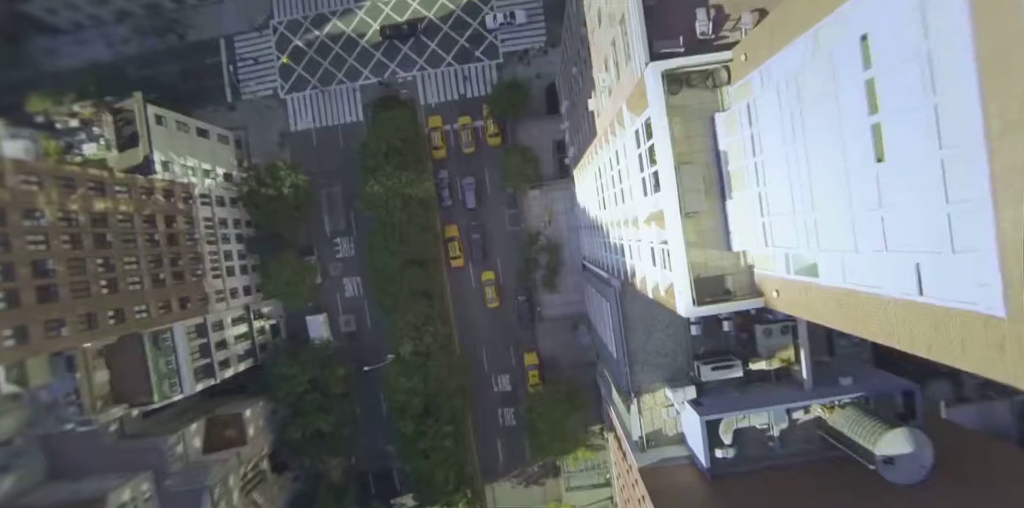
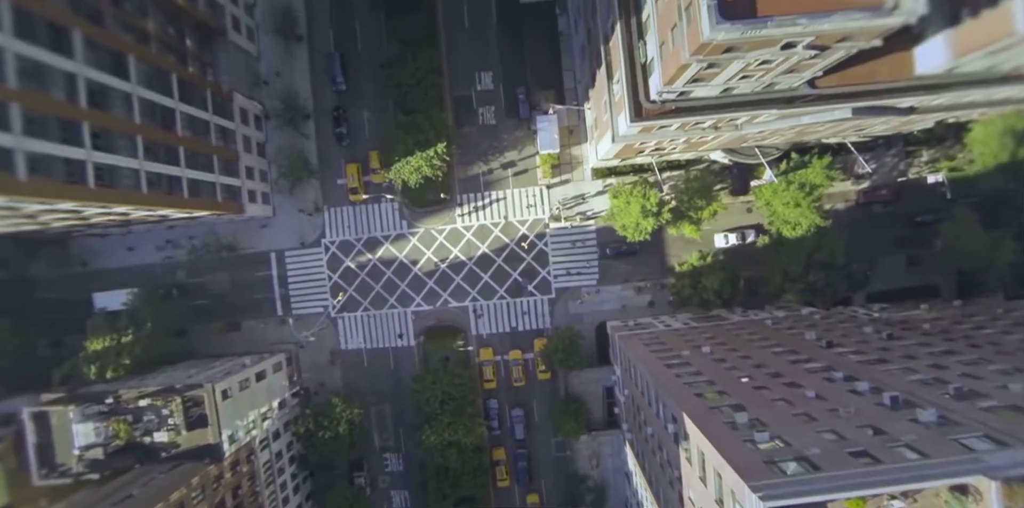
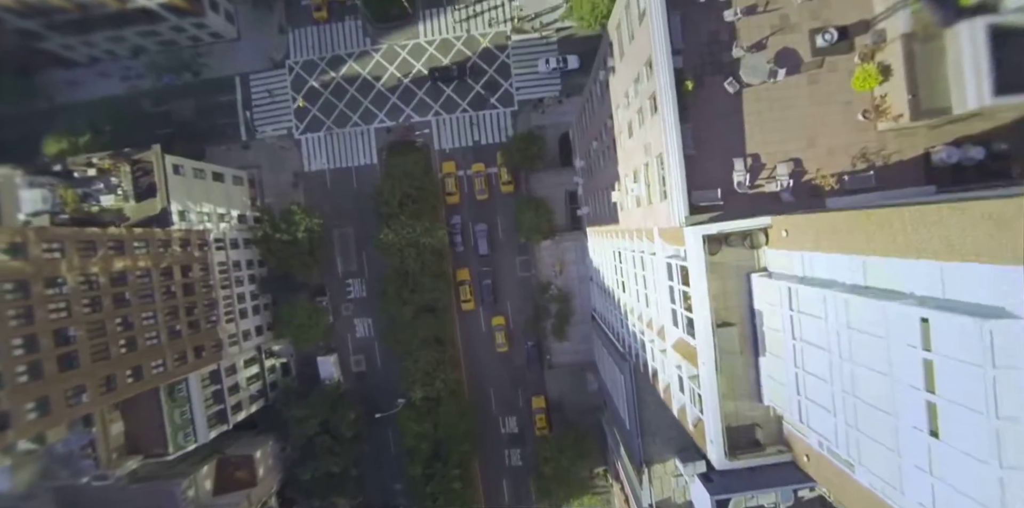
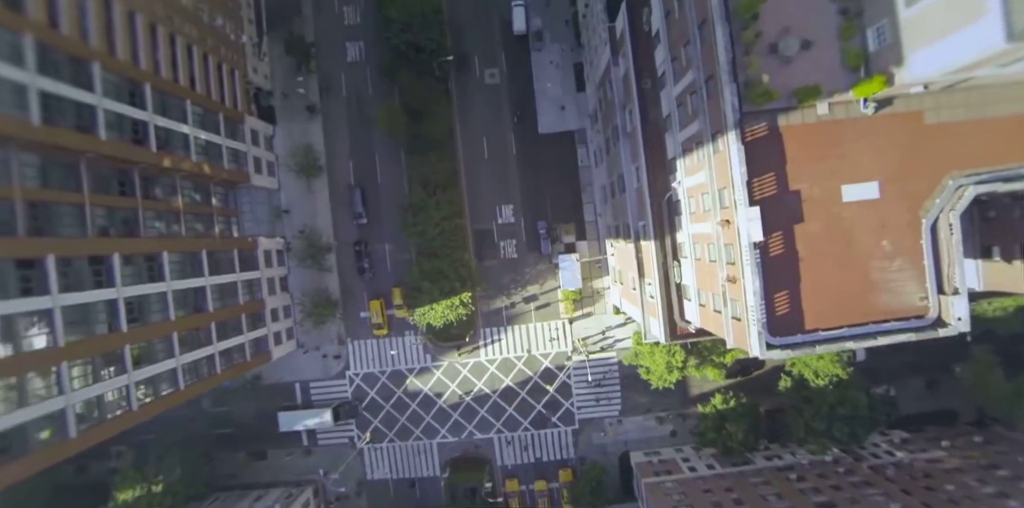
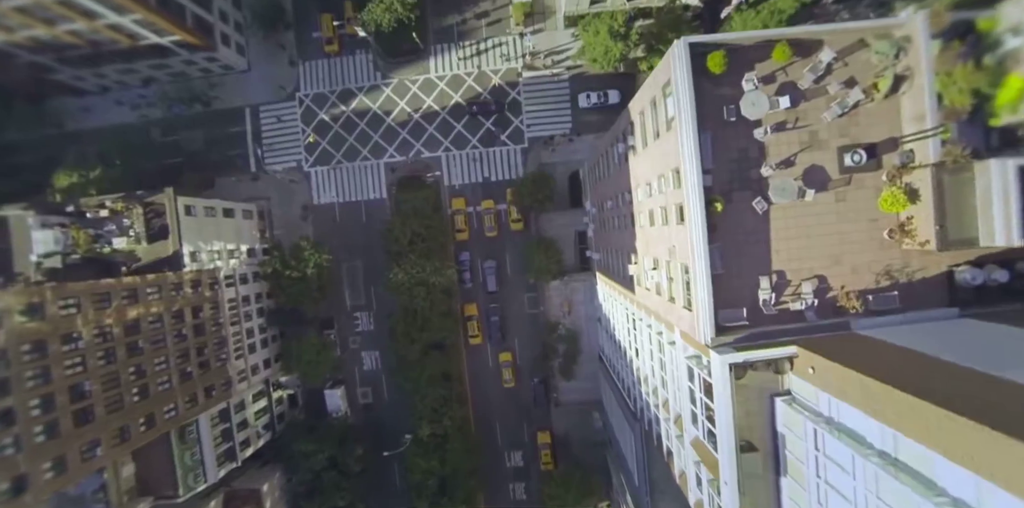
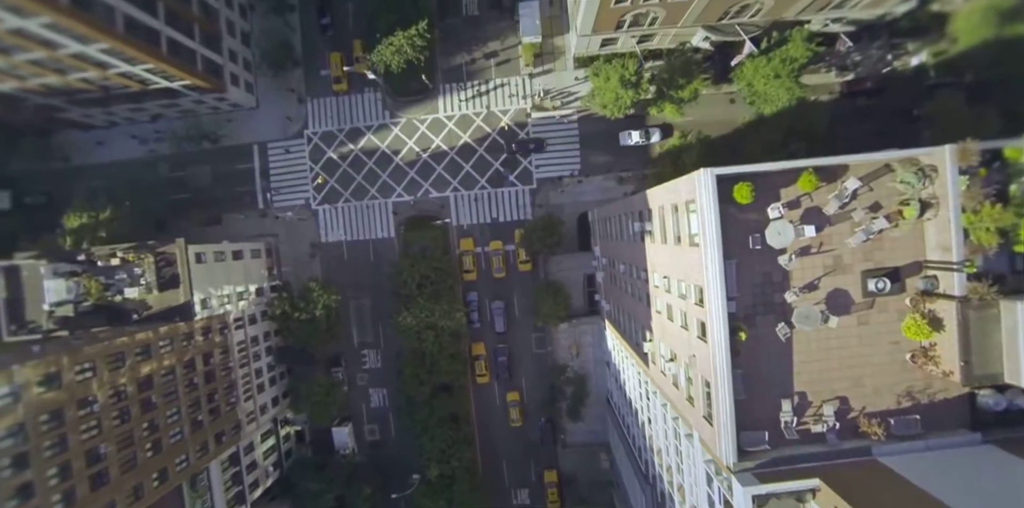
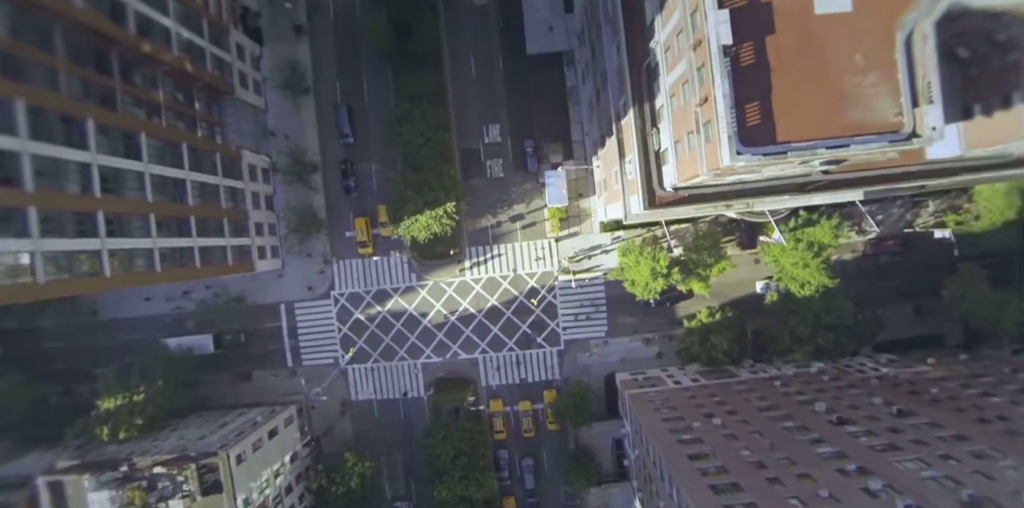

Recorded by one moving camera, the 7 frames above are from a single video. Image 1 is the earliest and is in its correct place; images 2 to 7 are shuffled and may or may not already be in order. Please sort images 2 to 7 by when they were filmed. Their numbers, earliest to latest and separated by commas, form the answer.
3, 5, 6, 2, 7, 4
